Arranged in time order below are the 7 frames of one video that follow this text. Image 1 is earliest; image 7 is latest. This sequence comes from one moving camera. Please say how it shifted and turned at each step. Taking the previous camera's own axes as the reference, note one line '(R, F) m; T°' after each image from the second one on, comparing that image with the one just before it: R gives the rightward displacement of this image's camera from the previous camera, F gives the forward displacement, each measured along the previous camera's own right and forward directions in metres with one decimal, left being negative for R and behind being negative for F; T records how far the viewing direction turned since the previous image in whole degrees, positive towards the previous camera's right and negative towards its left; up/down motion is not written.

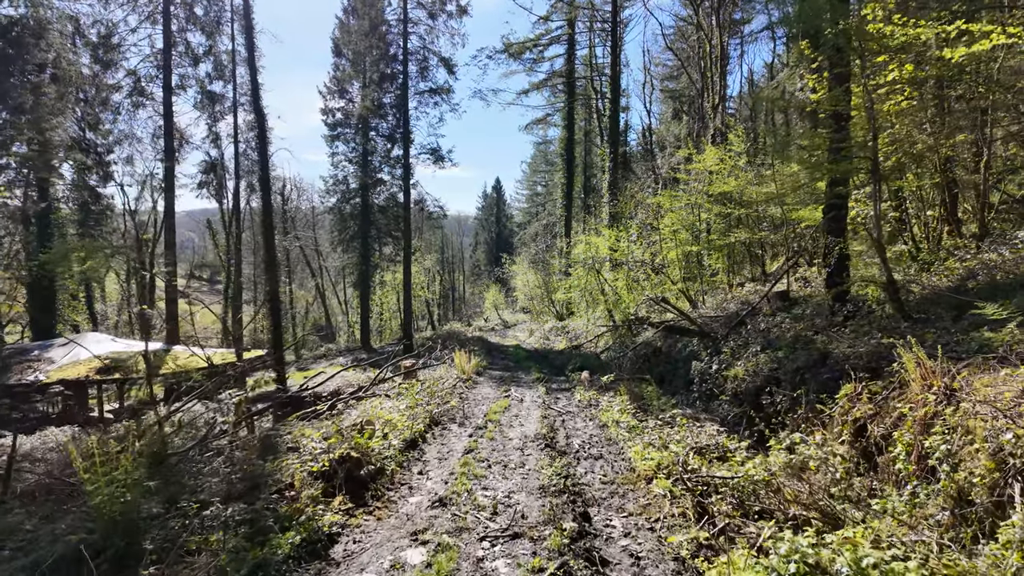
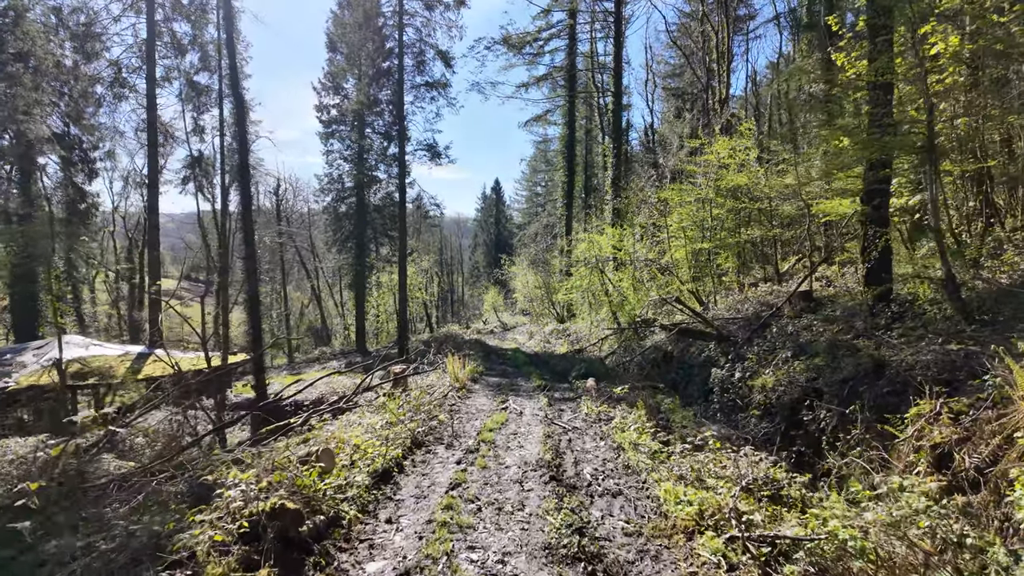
(0.0, +0.7) m; 0°
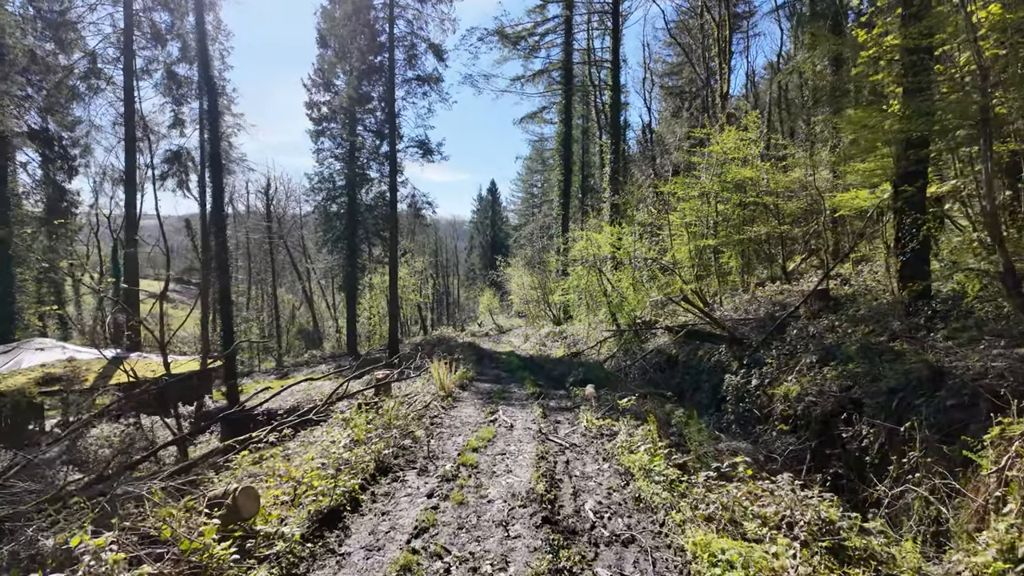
(+0.1, +0.6) m; 0°
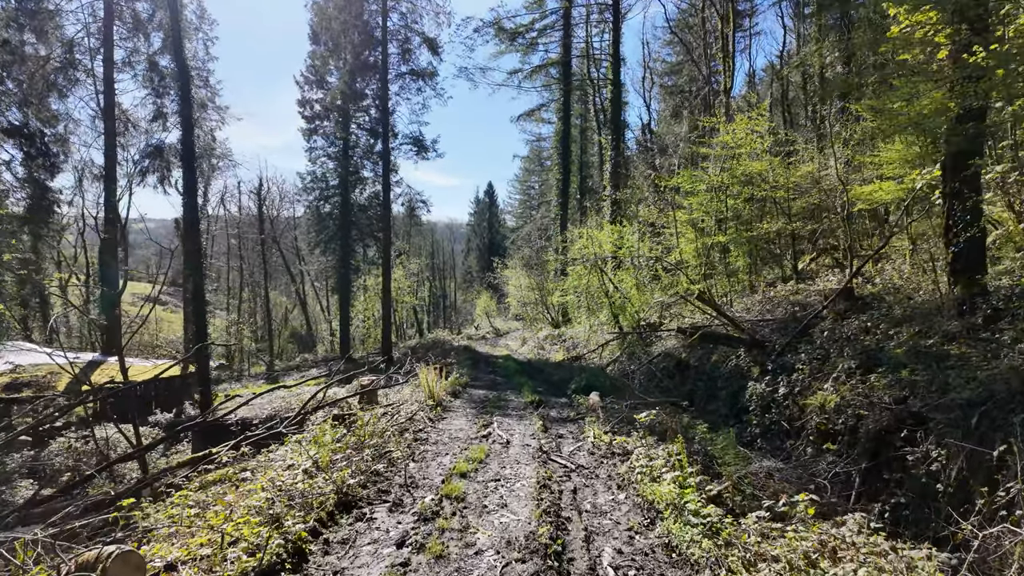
(0.0, +0.6) m; 0°
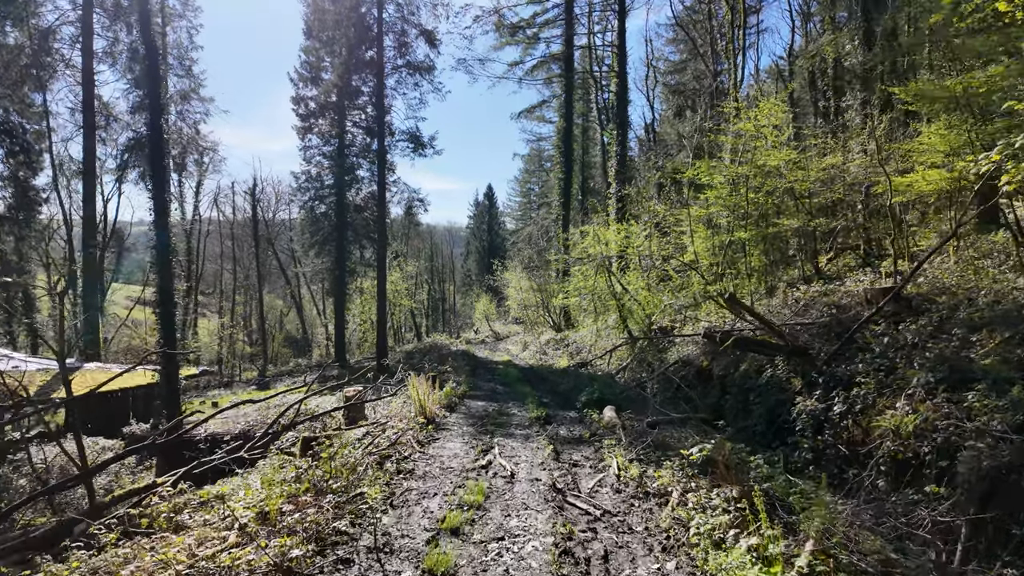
(0.0, +0.7) m; 0°
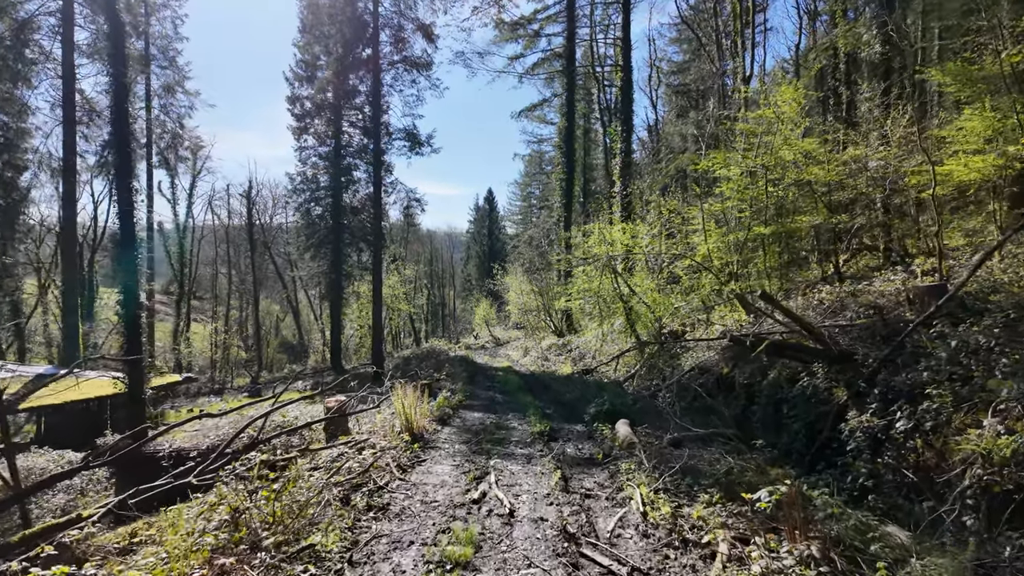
(0.0, +0.6) m; 0°
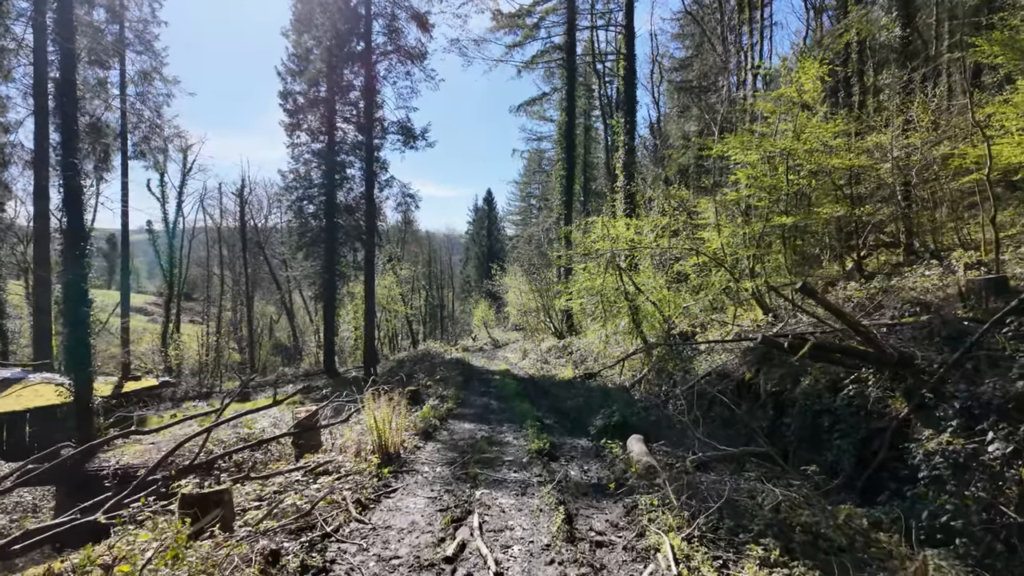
(0.0, +0.7) m; 0°
